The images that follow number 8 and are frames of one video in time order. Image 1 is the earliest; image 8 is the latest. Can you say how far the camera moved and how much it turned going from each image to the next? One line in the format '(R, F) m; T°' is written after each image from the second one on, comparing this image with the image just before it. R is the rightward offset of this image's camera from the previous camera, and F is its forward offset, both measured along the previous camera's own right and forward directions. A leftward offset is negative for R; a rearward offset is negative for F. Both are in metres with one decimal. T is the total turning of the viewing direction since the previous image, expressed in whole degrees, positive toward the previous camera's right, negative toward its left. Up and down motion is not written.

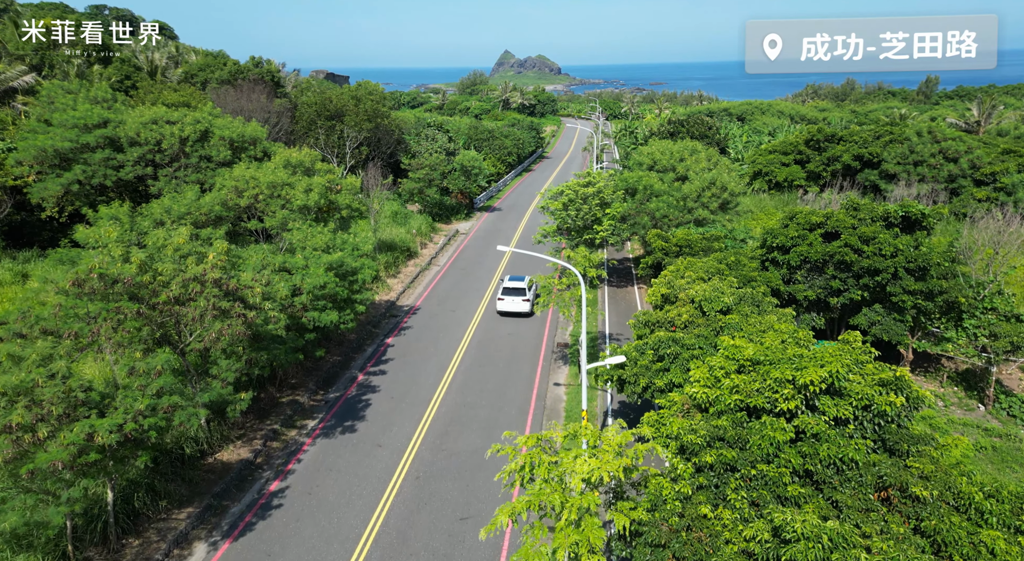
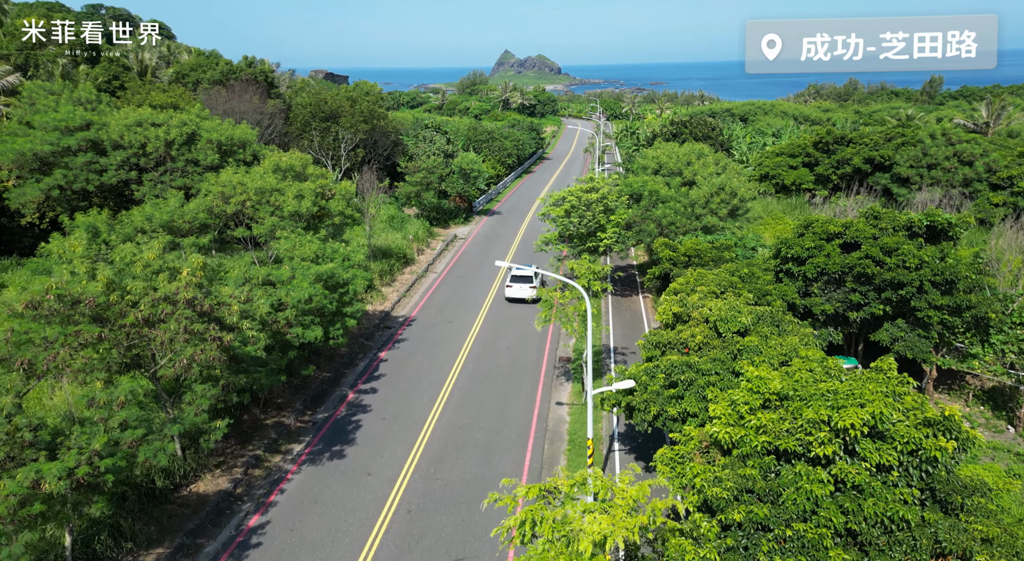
(0.0, +1.5) m; 0°
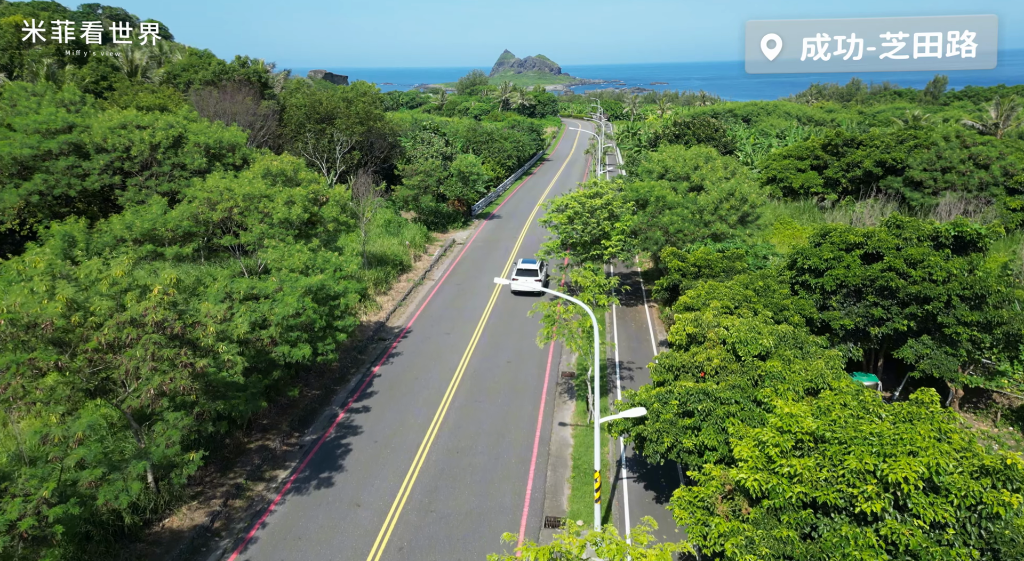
(0.0, +1.4) m; 0°
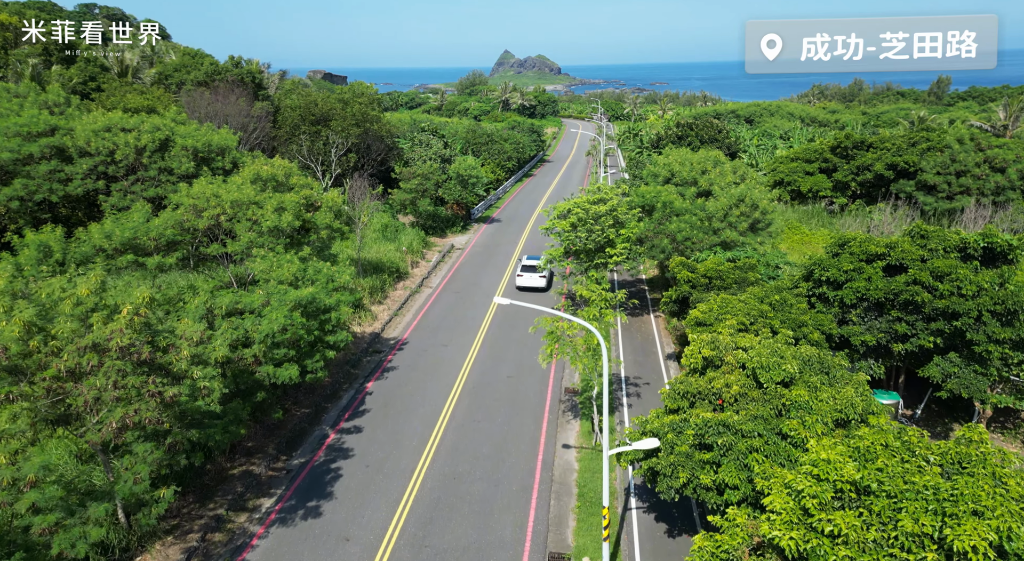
(0.0, +1.3) m; 0°
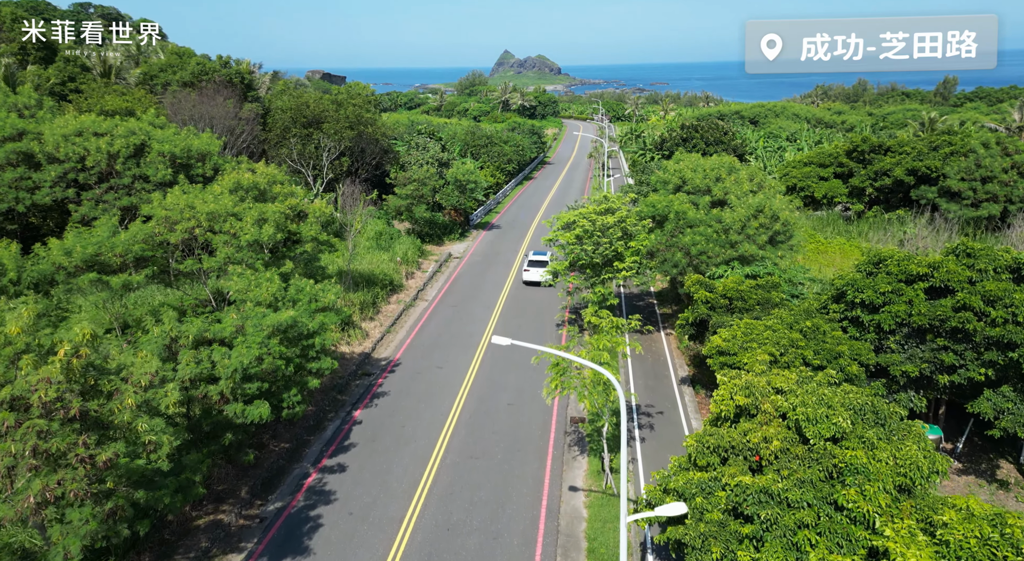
(0.0, +2.2) m; 0°
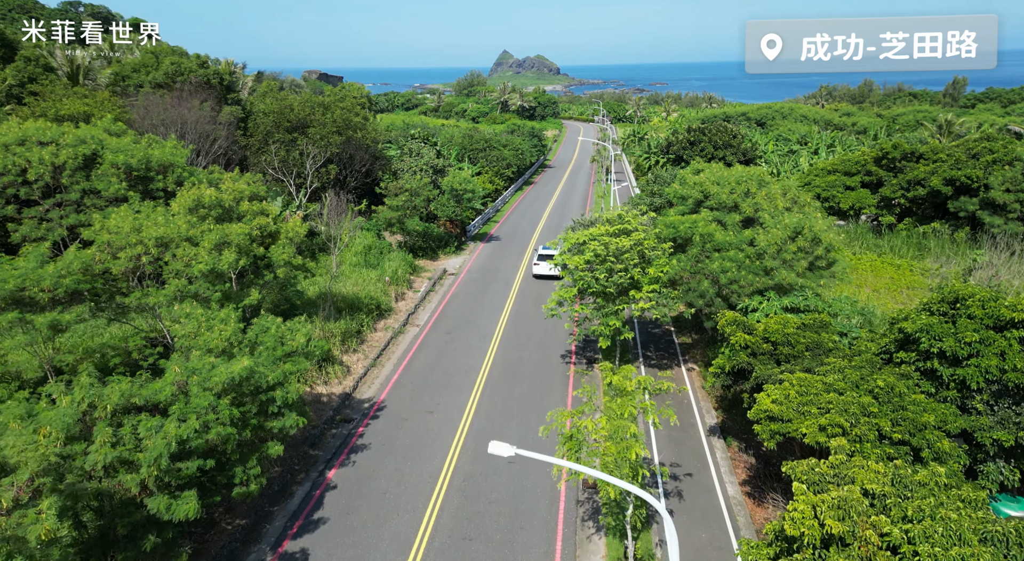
(-0.1, +3.6) m; 0°
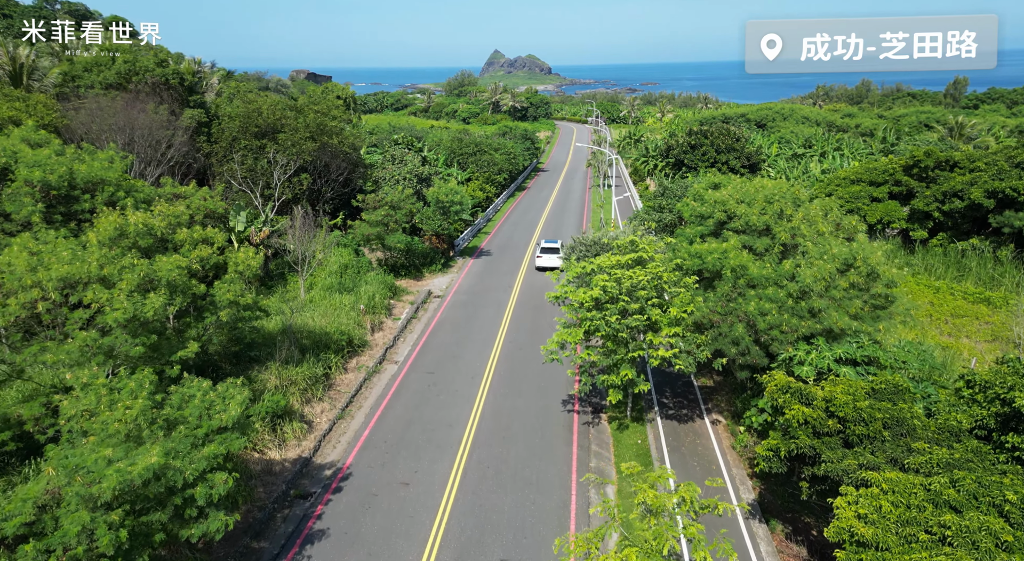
(0.0, +4.2) m; +1°
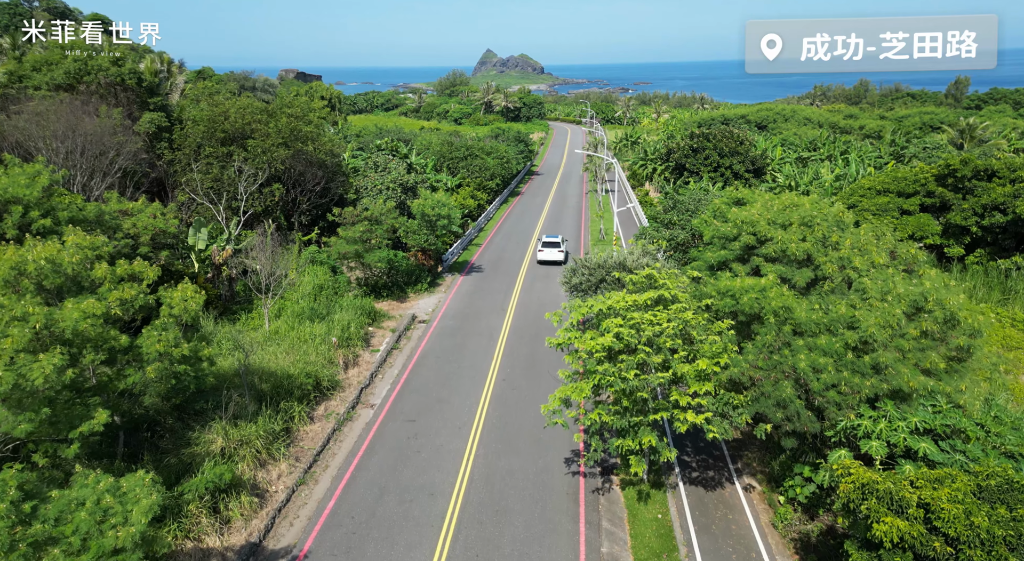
(0.0, +3.8) m; +1°
